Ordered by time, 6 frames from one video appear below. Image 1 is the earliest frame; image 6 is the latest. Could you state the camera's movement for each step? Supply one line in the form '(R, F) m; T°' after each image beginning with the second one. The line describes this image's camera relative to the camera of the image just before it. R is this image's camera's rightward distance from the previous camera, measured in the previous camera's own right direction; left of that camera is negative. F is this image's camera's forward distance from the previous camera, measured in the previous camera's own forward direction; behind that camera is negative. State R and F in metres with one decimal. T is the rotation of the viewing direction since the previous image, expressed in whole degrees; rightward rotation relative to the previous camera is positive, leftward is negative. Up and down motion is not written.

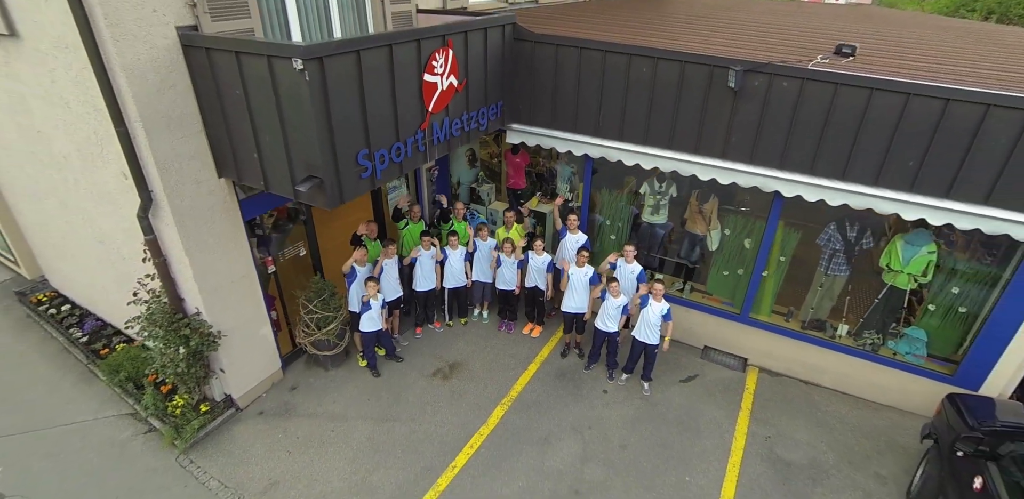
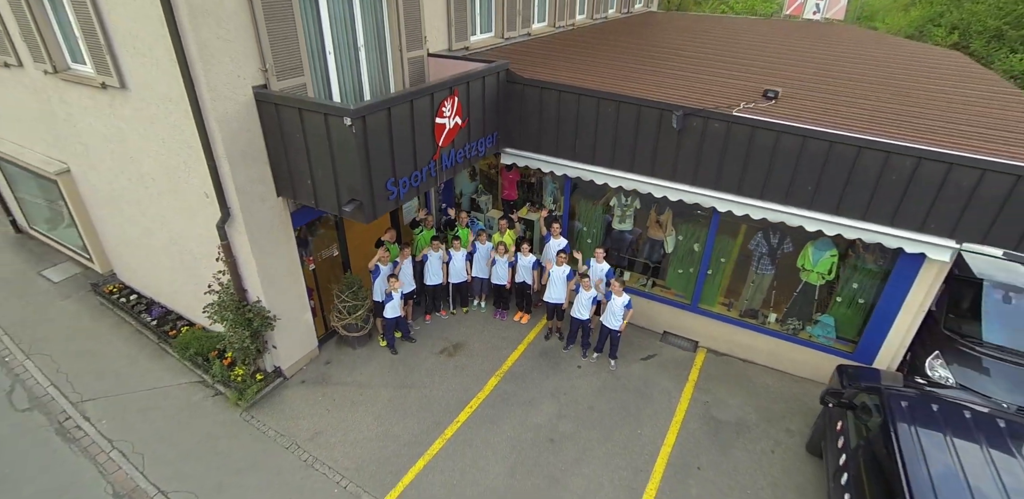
(+0.1, -1.6) m; 0°
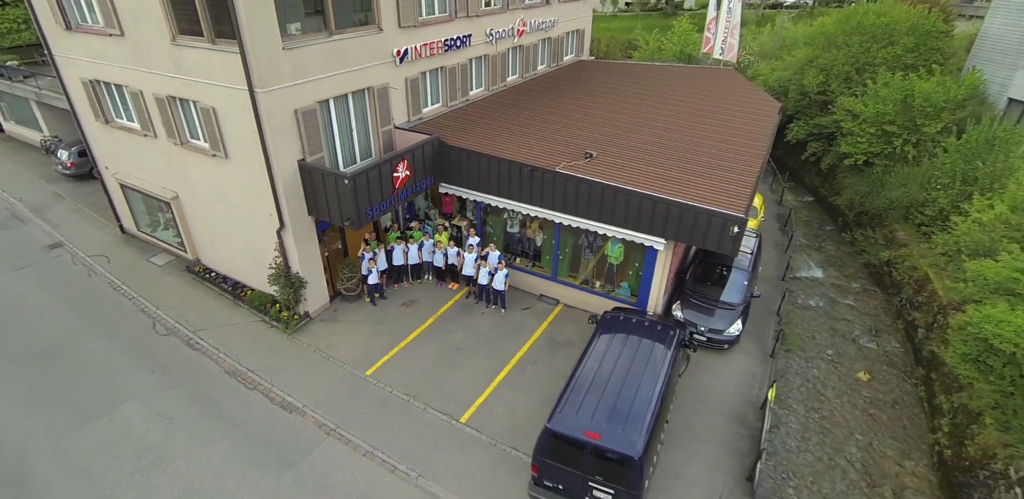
(+1.9, -5.8) m; 0°
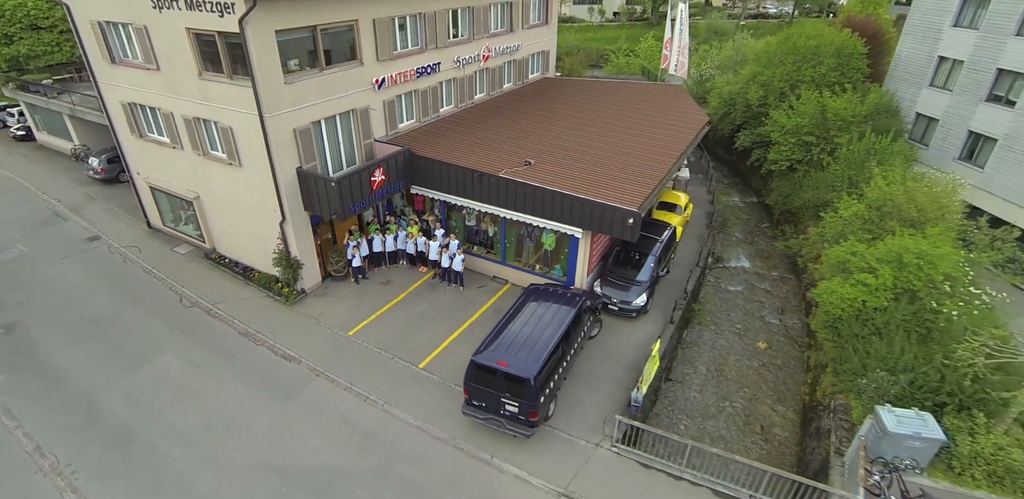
(+1.5, -3.4) m; 0°
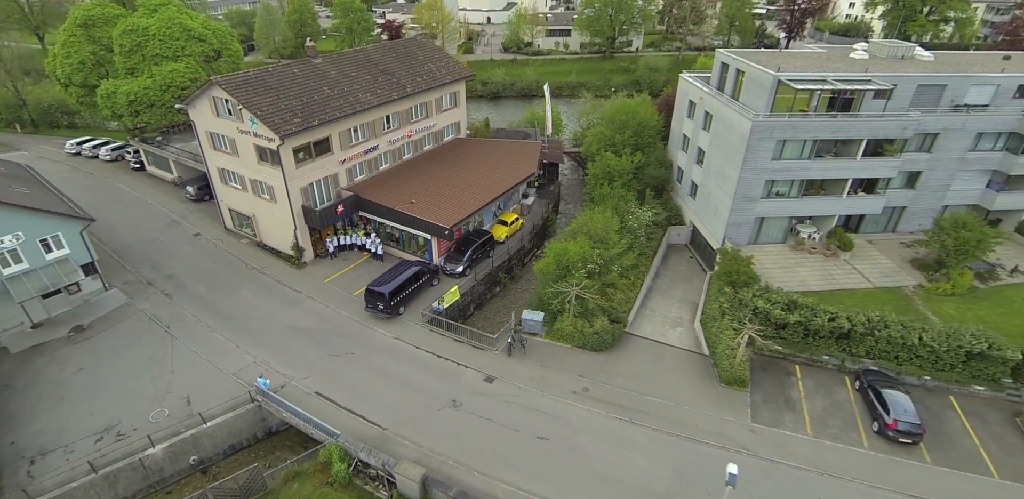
(+8.7, -17.6) m; -2°
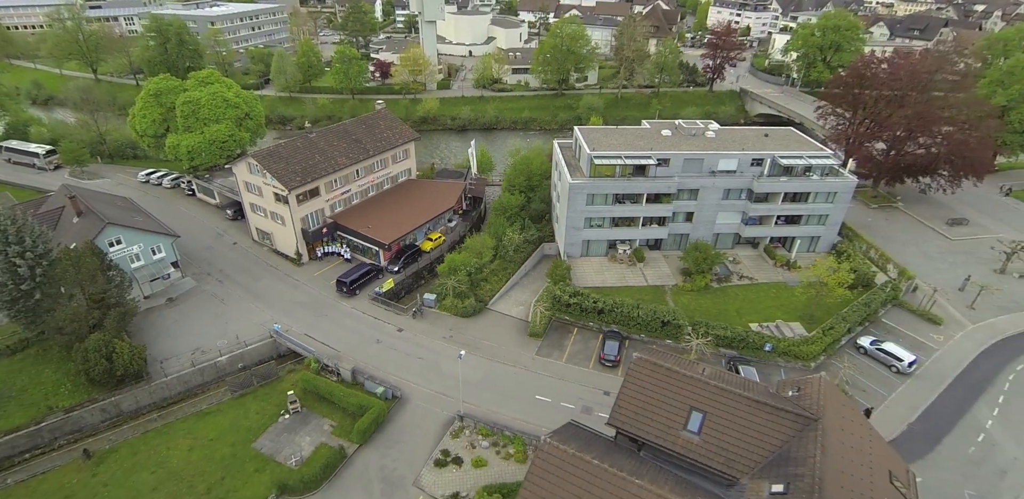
(+10.1, -21.0) m; -1°
